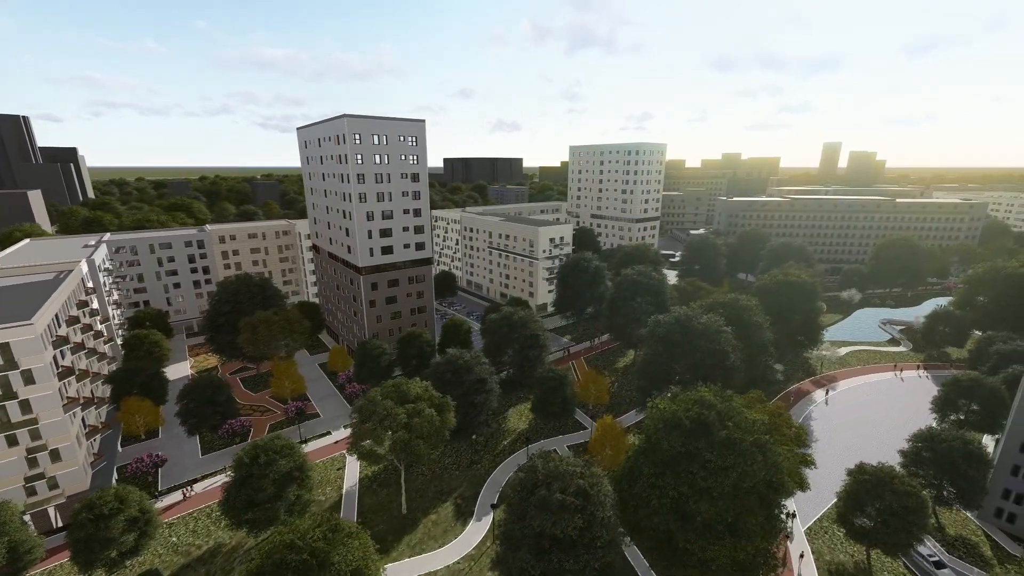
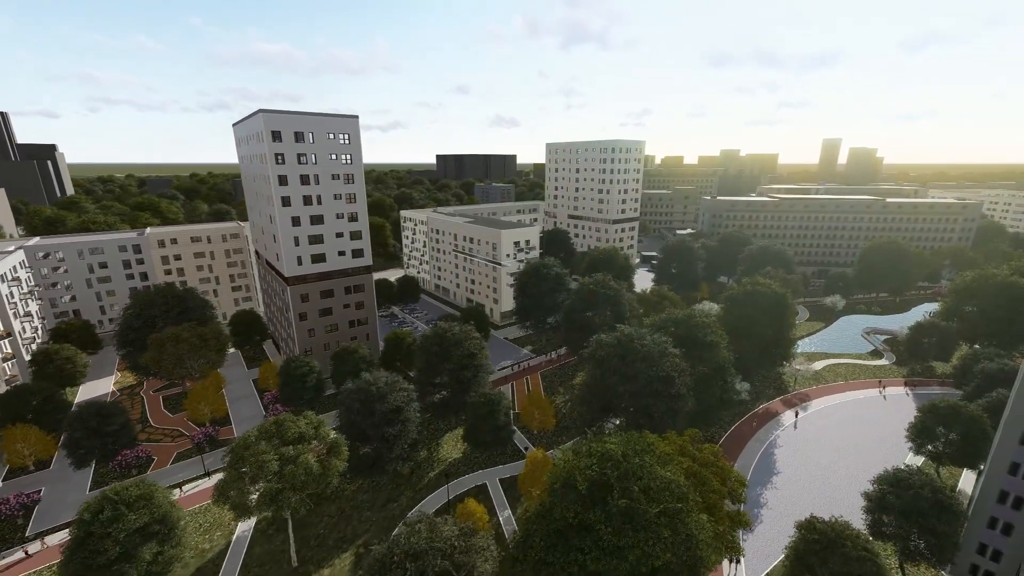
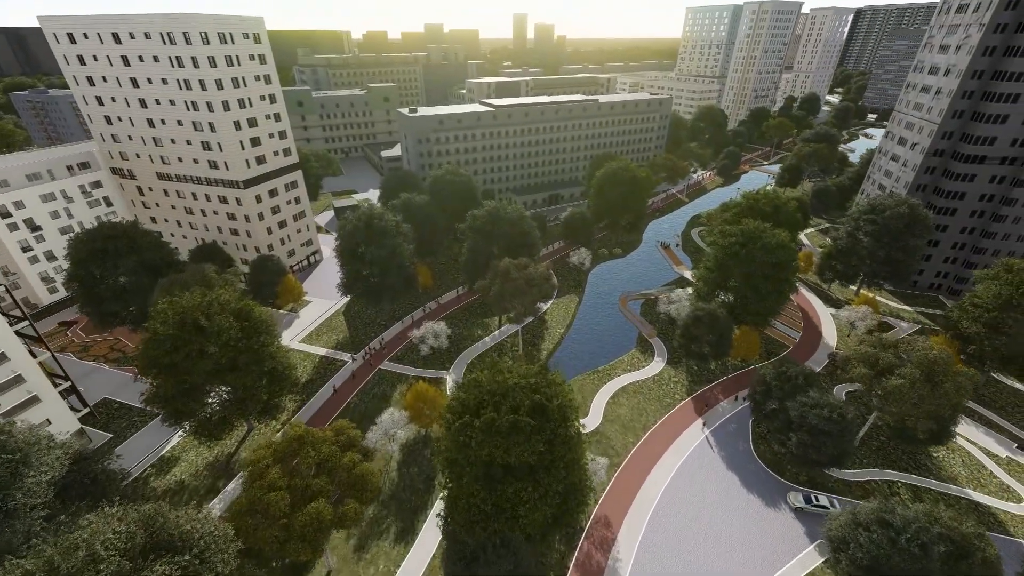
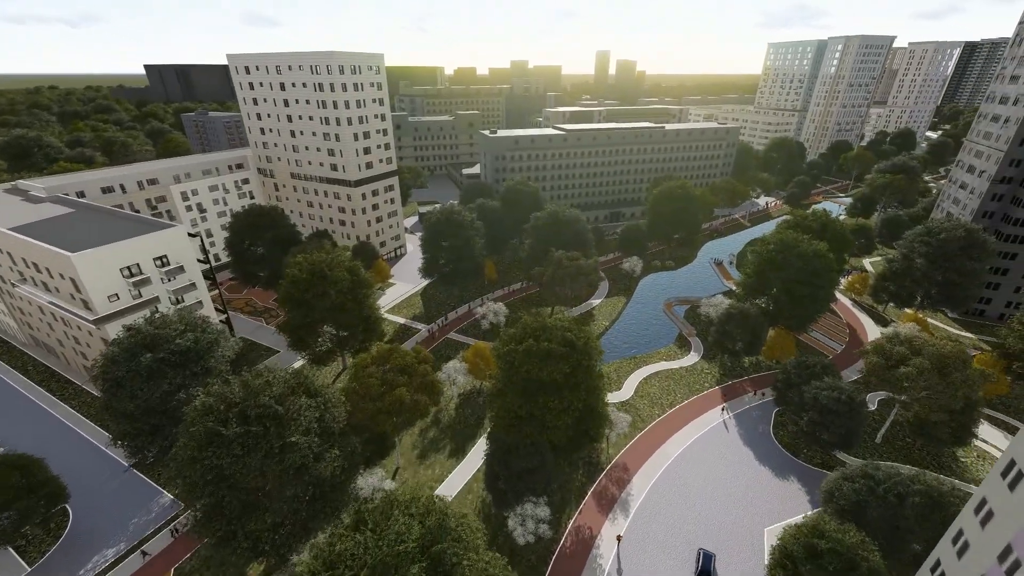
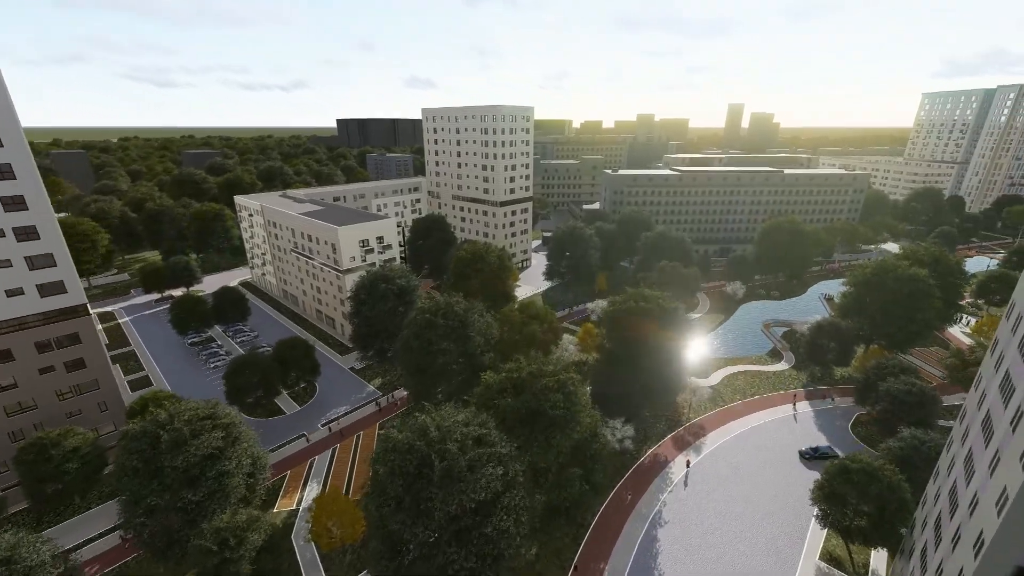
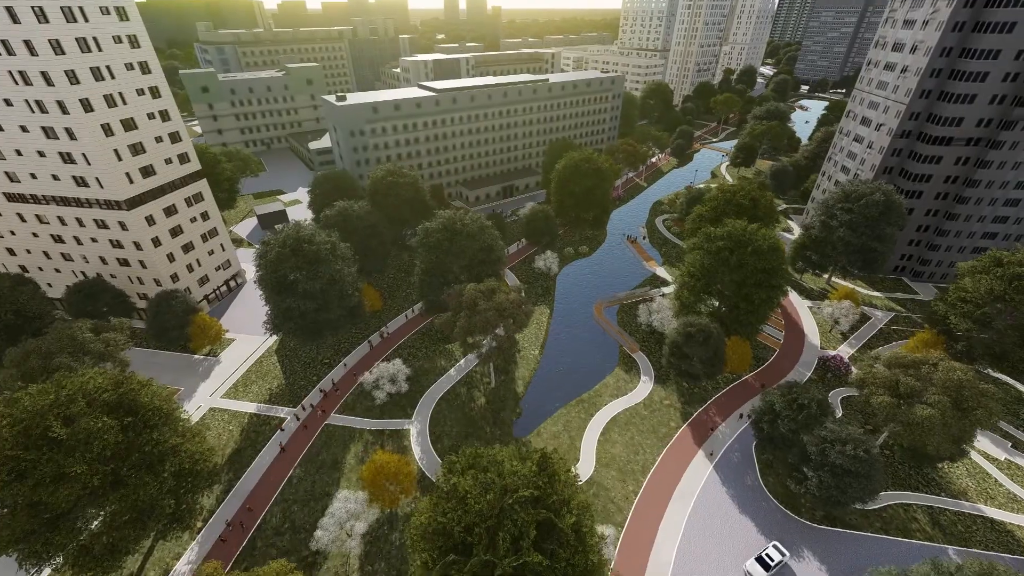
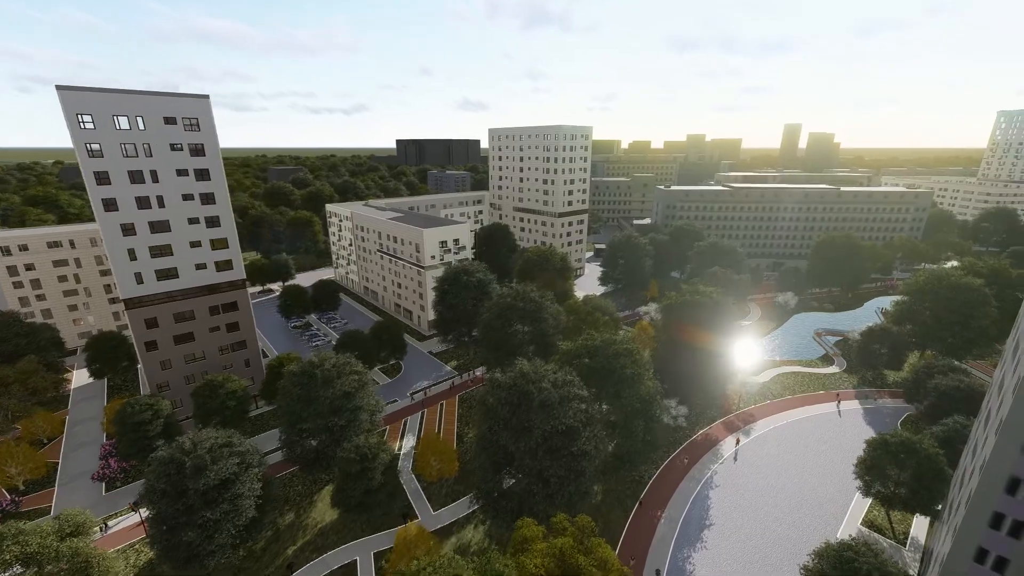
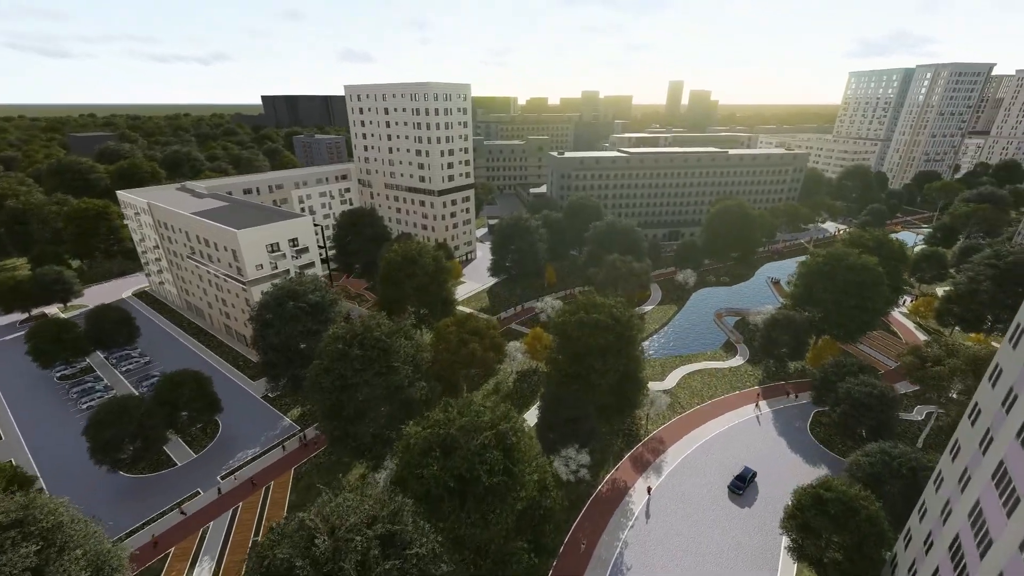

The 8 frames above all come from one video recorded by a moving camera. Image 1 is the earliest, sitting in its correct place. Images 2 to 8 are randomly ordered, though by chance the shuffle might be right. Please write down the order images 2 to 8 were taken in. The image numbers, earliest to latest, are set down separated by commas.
2, 7, 5, 8, 4, 3, 6
